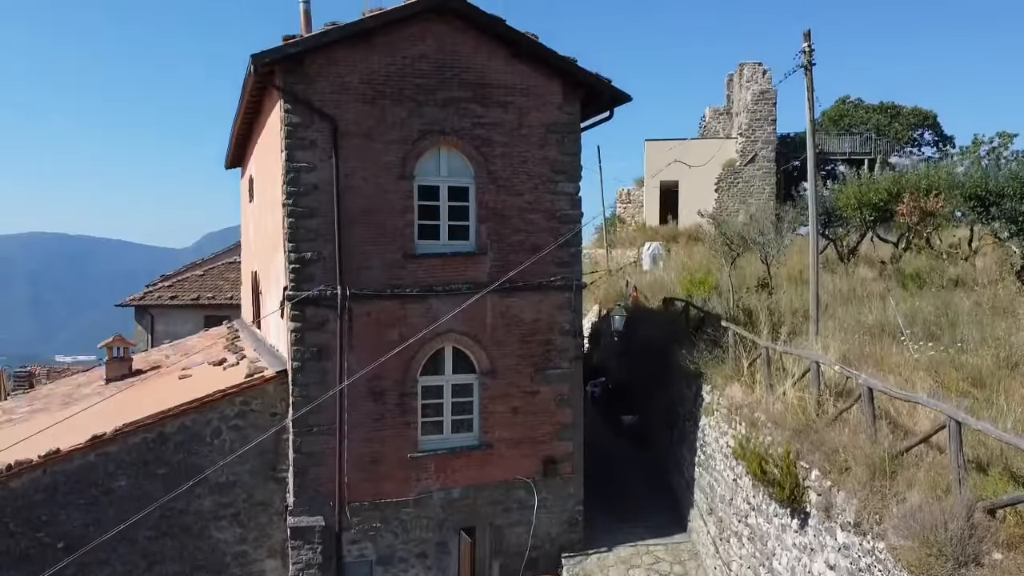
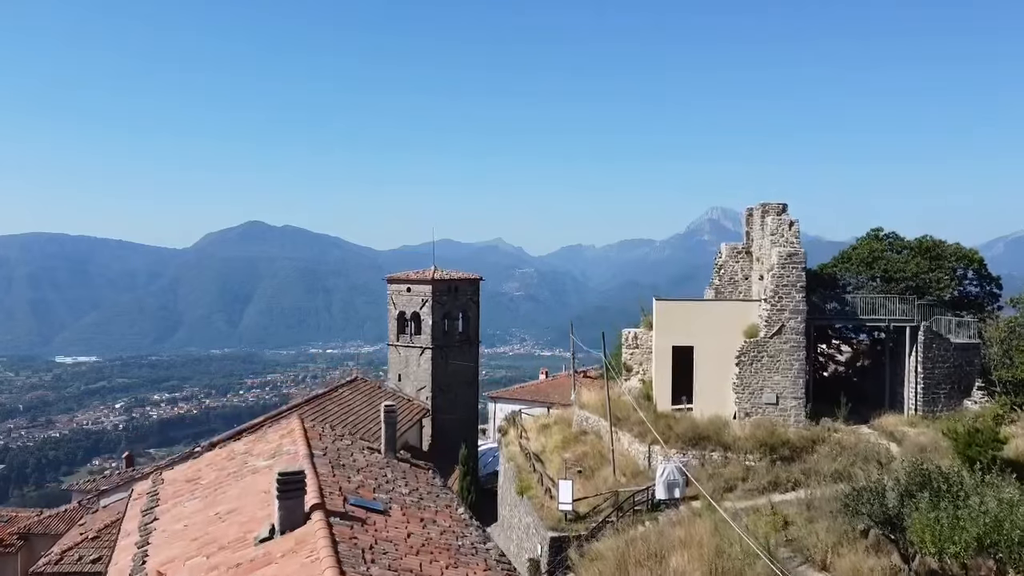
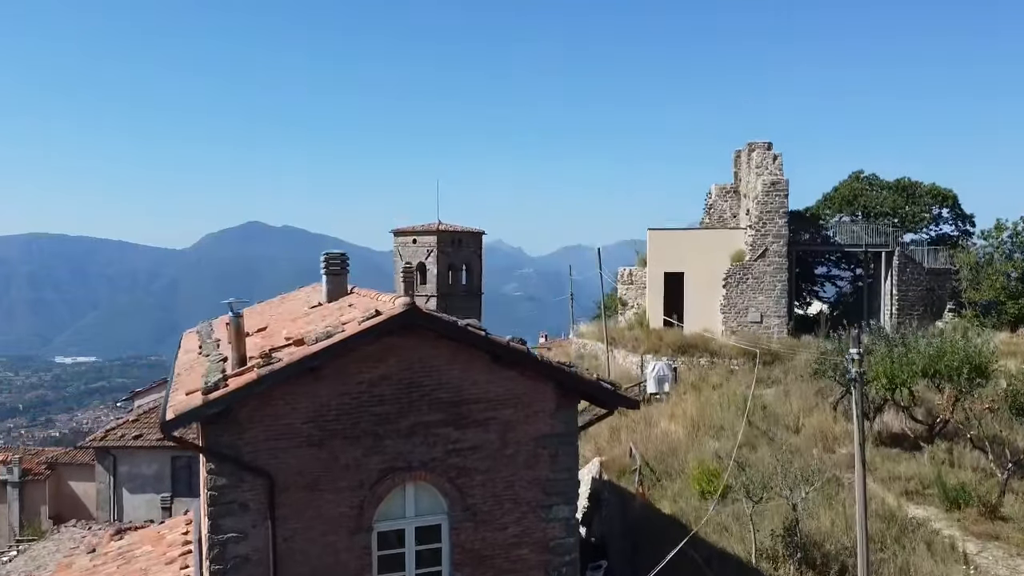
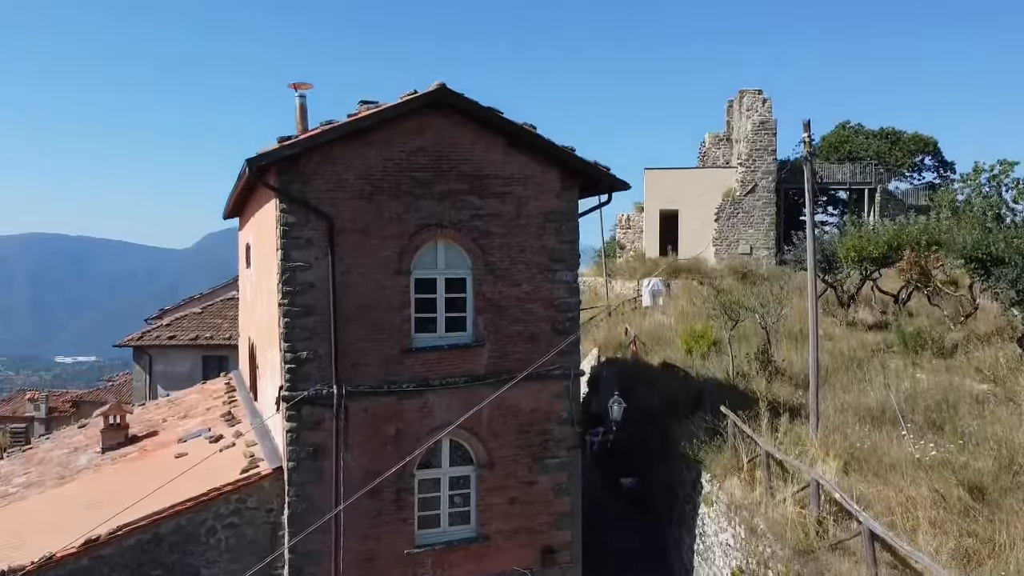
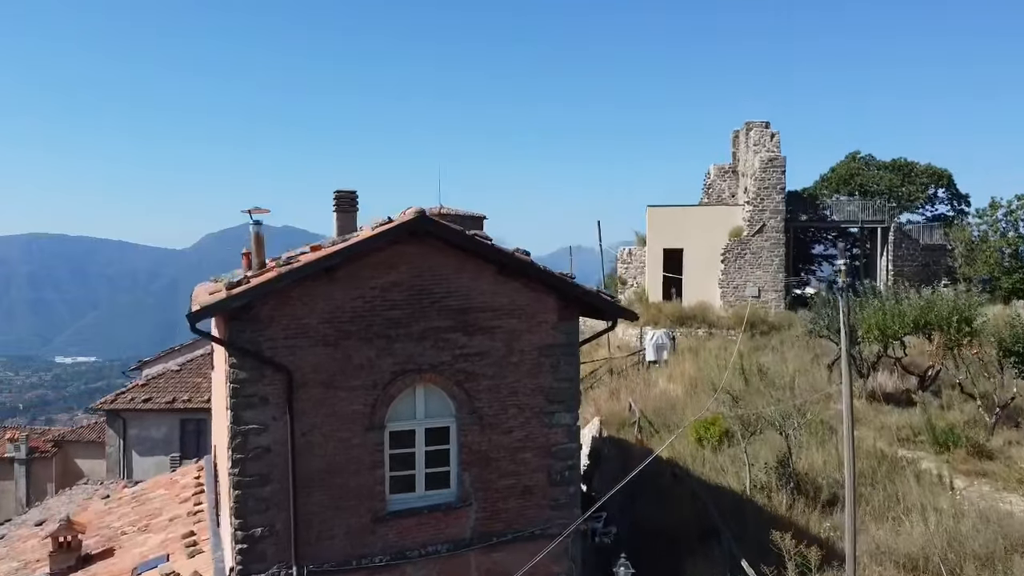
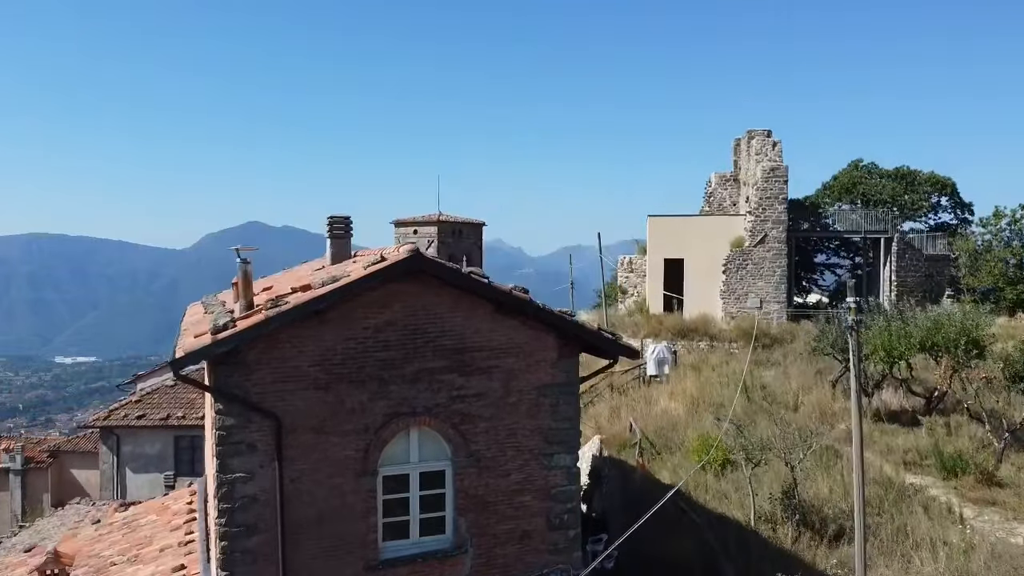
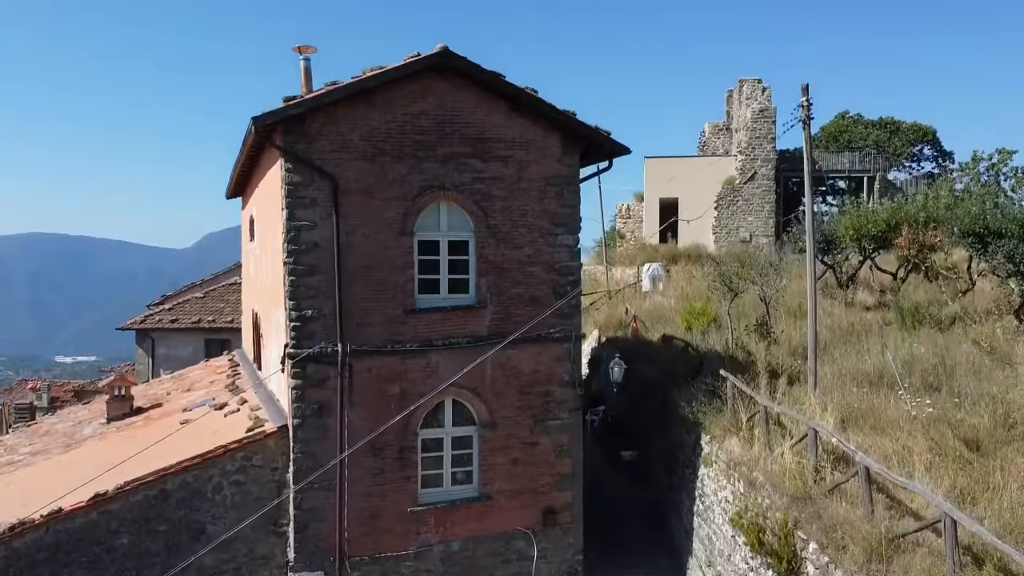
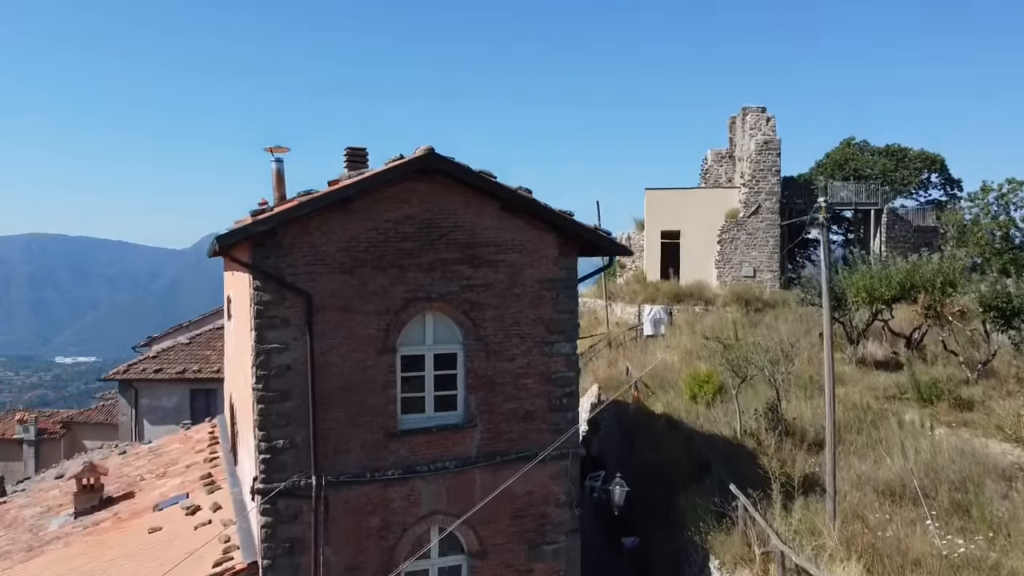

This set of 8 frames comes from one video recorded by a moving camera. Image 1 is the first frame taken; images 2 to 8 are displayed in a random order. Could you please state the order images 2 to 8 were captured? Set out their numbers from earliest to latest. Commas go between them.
7, 4, 8, 5, 6, 3, 2
